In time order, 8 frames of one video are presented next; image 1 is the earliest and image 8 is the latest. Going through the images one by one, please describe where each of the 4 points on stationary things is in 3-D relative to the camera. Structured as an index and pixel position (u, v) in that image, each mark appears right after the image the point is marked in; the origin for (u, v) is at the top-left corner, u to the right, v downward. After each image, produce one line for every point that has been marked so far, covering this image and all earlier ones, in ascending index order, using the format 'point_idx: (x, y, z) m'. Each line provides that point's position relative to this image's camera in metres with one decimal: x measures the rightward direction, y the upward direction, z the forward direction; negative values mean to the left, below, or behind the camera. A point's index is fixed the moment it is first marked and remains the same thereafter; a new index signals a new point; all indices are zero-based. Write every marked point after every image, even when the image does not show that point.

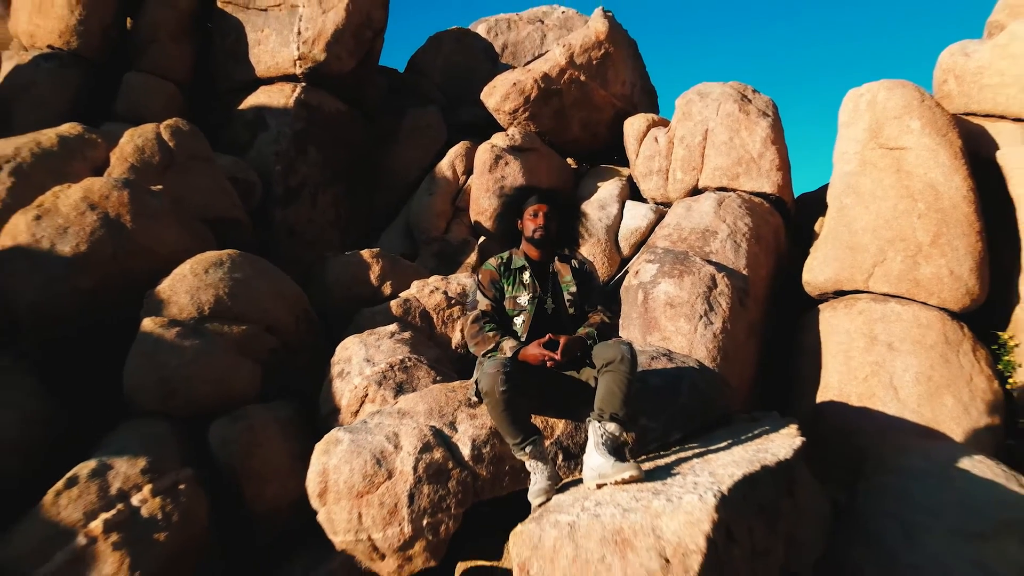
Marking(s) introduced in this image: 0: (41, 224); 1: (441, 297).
0: (-5.8, +0.8, +4.7) m
1: (-1.0, -0.1, +5.2) m
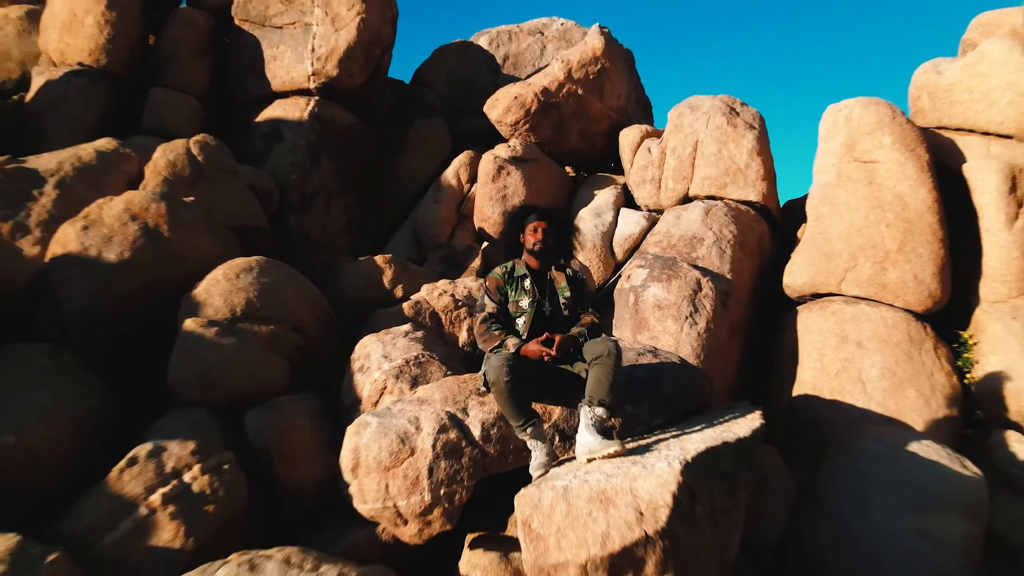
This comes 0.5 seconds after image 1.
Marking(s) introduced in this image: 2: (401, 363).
0: (-5.8, +0.7, +5.1) m
1: (-1.0, -0.2, +5.7) m
2: (-1.3, -0.9, +4.6) m
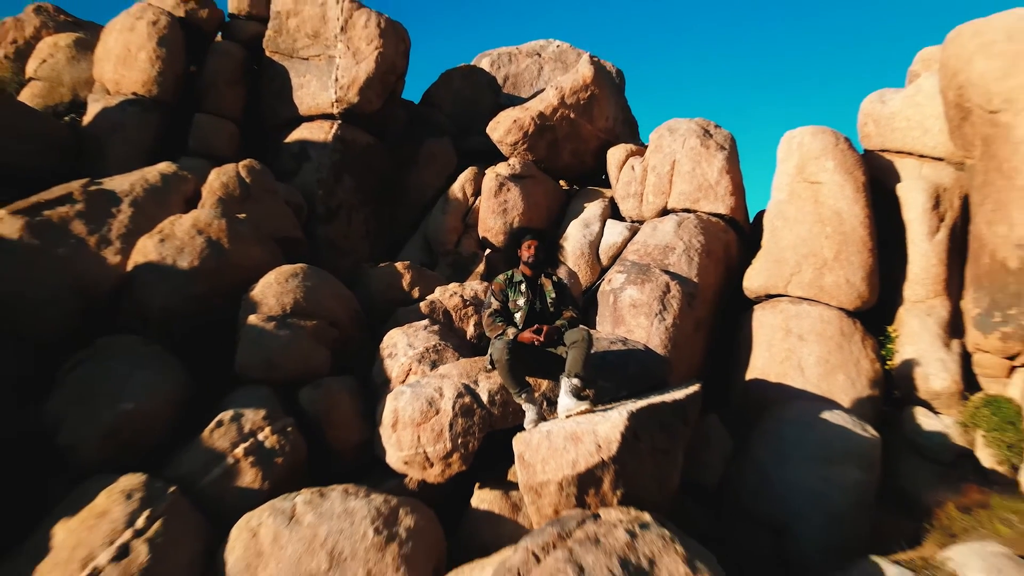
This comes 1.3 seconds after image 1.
0: (-5.8, +0.7, +6.3) m
1: (-1.0, -0.2, +6.8) m
2: (-1.3, -0.9, +5.7) m
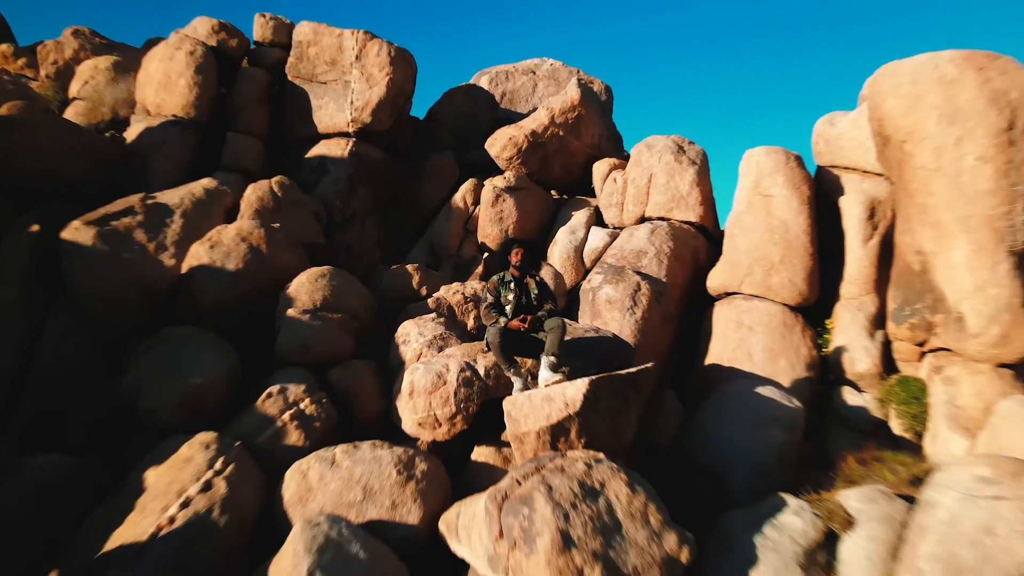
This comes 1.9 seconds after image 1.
0: (-5.9, +0.7, +7.5) m
1: (-1.1, -0.2, +8.0) m
2: (-1.5, -0.9, +6.9) m
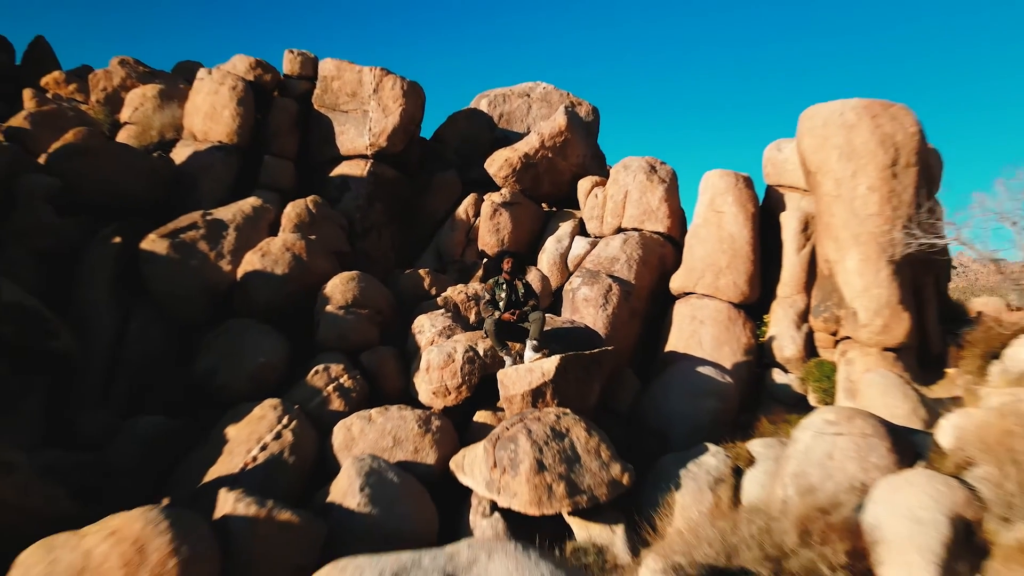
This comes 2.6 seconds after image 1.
0: (-6.0, +0.7, +9.2) m
1: (-1.2, -0.2, +9.7) m
2: (-1.6, -0.9, +8.6) m
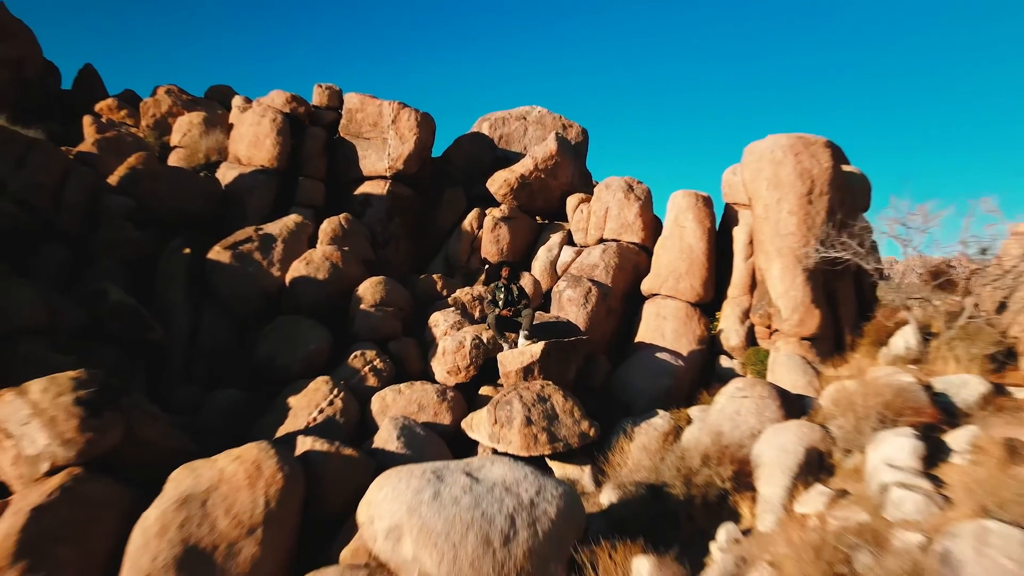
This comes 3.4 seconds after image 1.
0: (-6.1, +0.6, +11.3) m
1: (-1.3, -0.3, +11.8) m
2: (-1.7, -1.0, +10.7) m
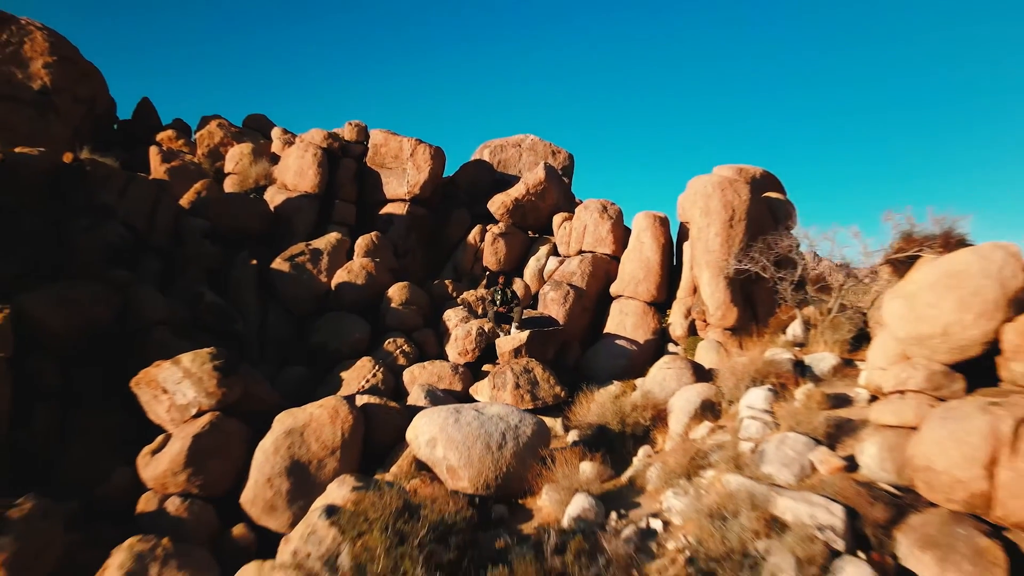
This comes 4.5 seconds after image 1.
0: (-6.3, +0.5, +14.6) m
1: (-1.5, -0.4, +15.1) m
2: (-1.9, -1.1, +14.0) m
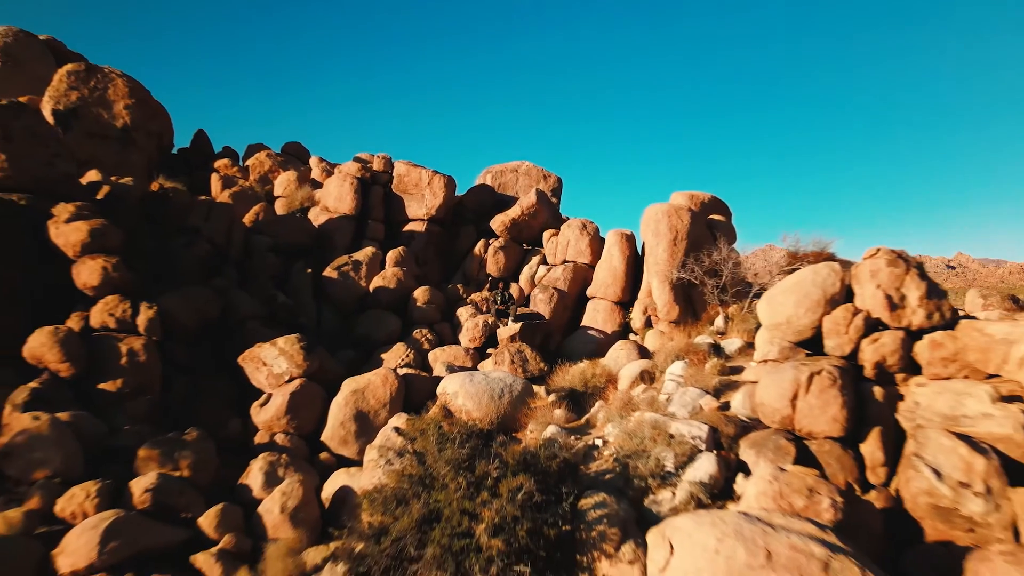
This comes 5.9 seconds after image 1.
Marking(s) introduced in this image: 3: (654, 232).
0: (-6.5, +0.4, +18.9) m
1: (-1.7, -0.5, +19.4) m
2: (-2.0, -1.3, +18.3) m
3: (+6.7, +2.6, +17.9) m
